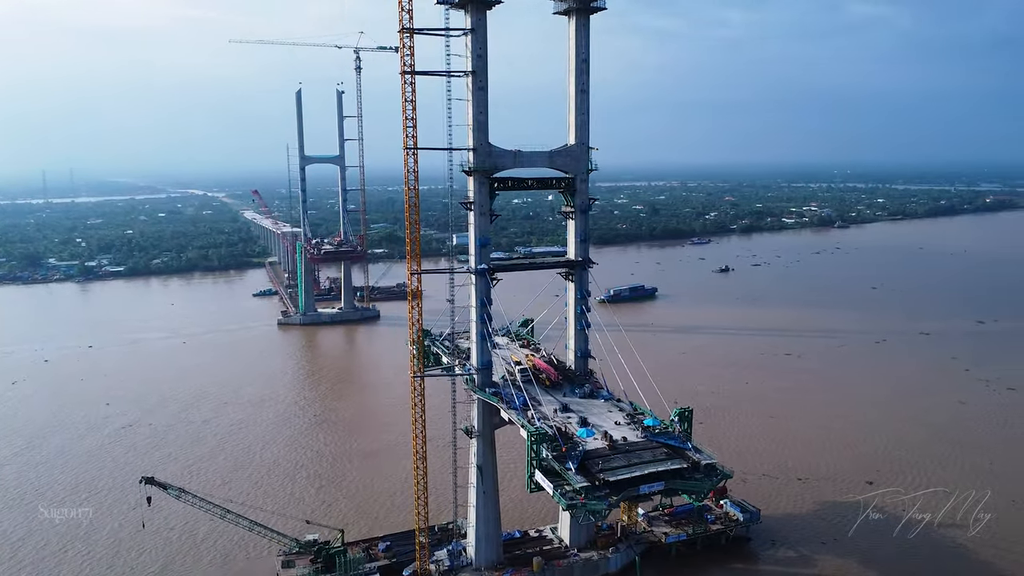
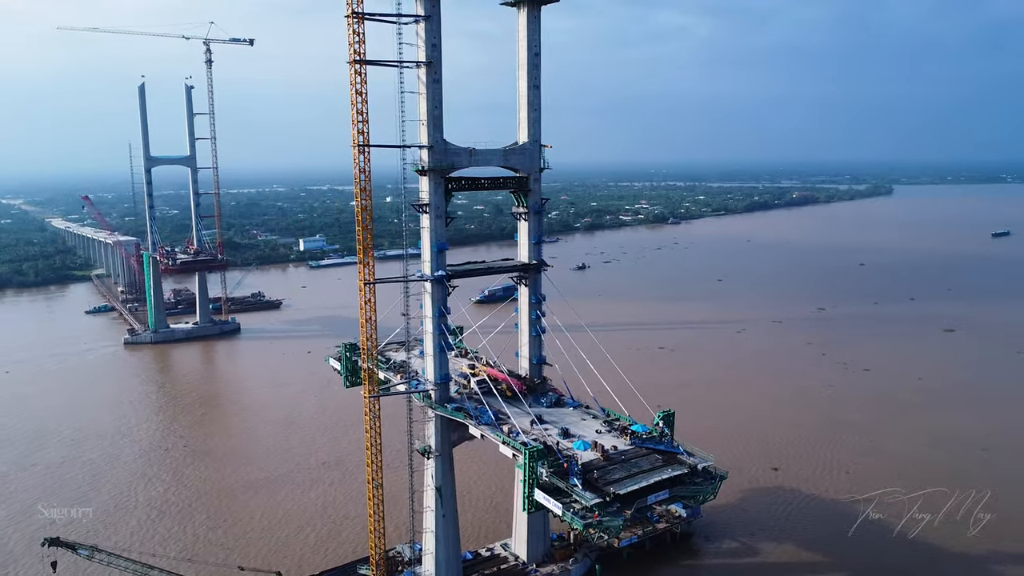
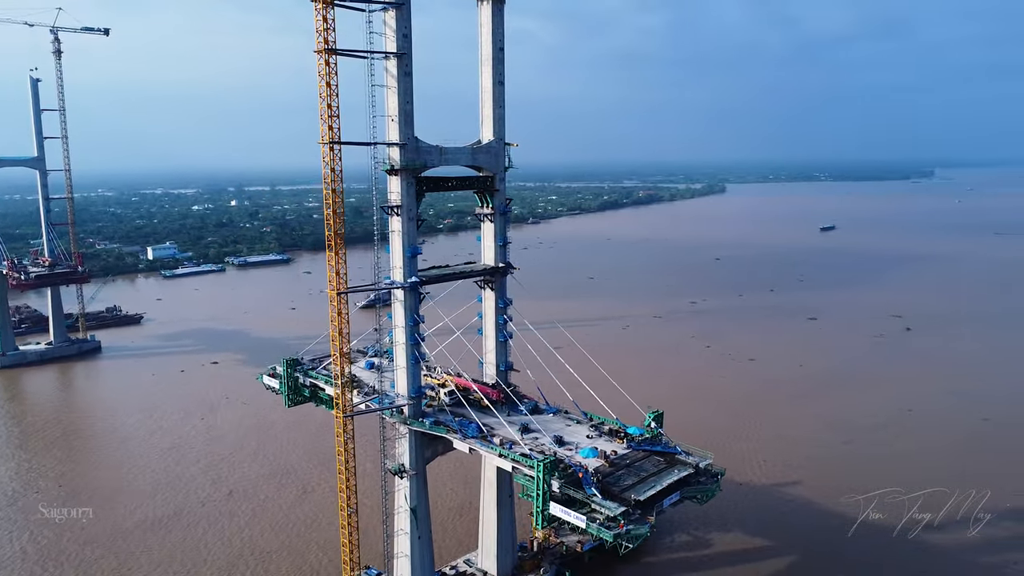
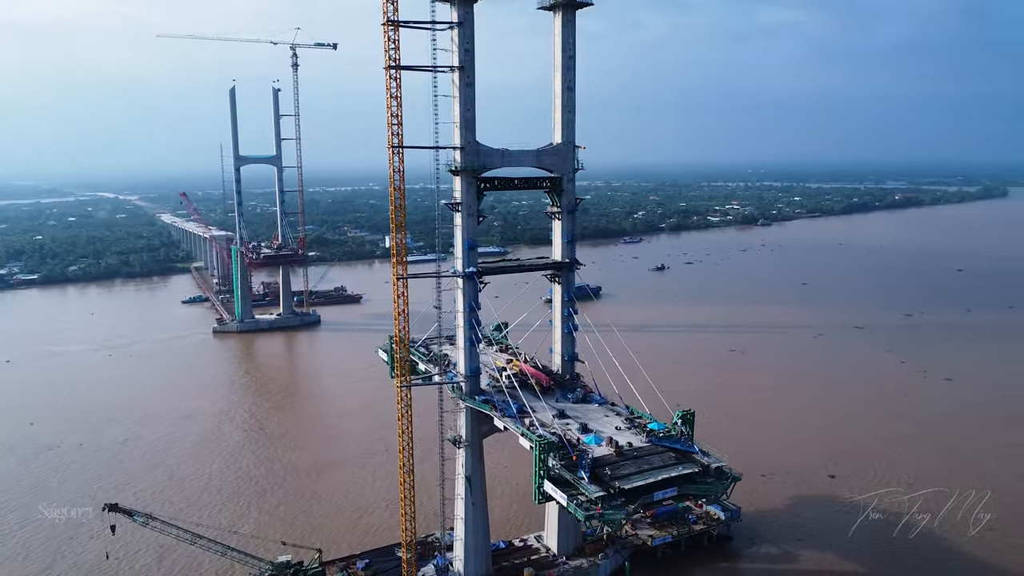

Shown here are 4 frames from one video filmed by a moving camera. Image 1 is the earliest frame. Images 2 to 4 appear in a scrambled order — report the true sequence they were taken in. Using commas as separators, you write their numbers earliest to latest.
4, 2, 3
